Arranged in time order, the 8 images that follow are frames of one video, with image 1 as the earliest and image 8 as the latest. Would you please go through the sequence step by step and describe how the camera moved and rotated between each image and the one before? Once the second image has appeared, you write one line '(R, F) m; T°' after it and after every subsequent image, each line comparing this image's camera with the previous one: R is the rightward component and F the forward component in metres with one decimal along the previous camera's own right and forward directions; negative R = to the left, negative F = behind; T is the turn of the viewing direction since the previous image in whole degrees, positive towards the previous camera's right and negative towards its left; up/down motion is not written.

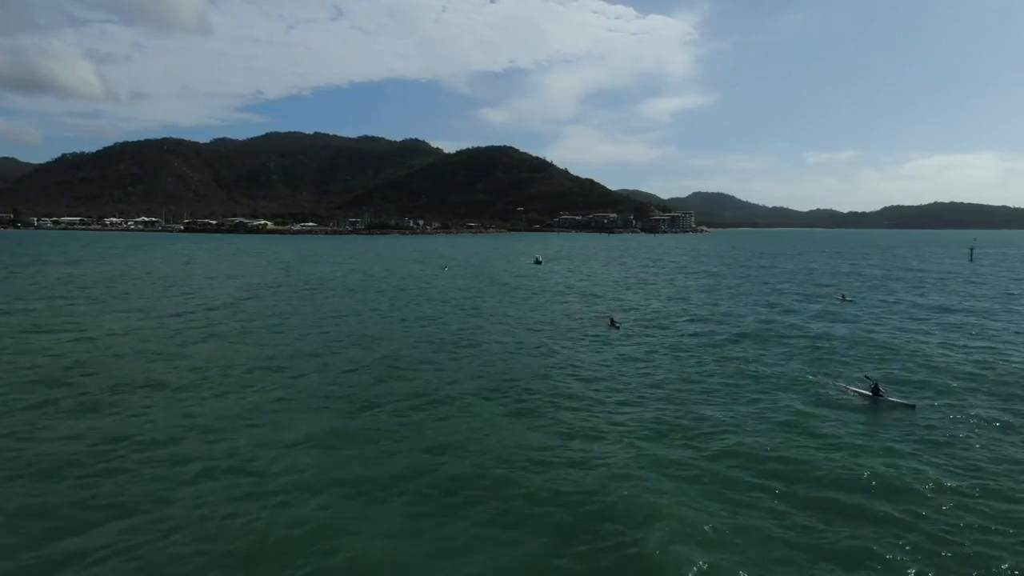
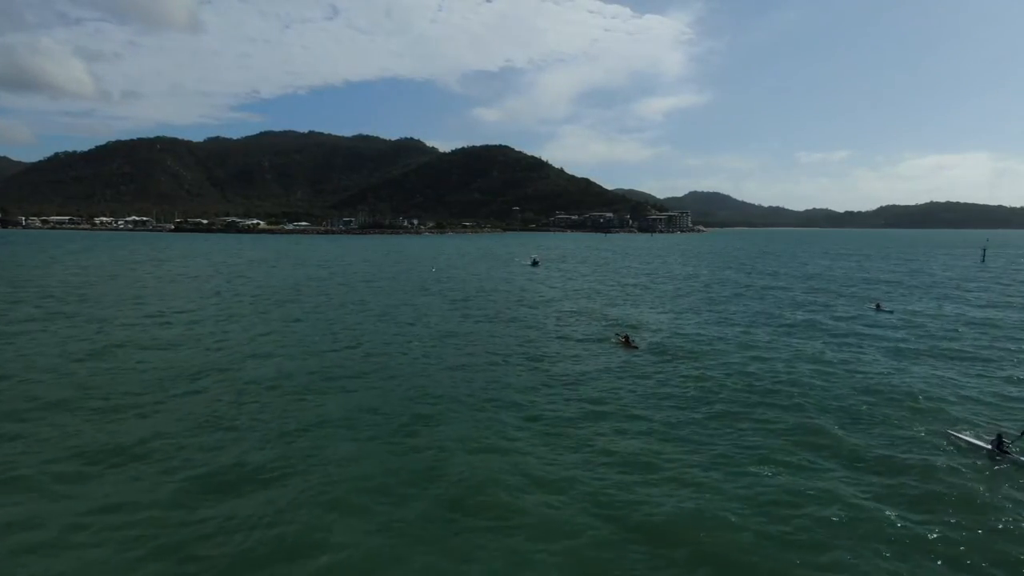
(-0.5, +1.6) m; 0°
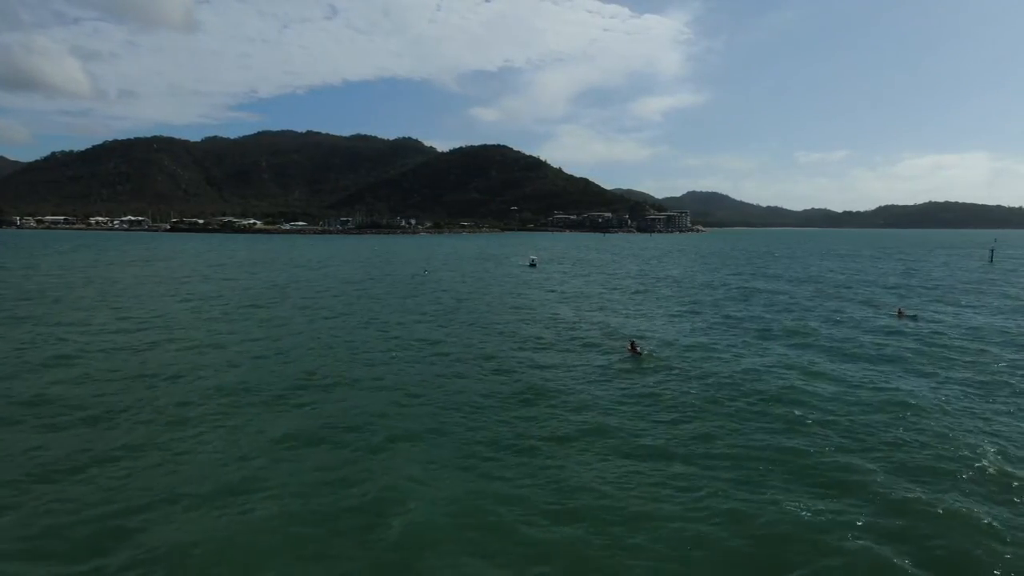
(-3.9, -3.2) m; 0°
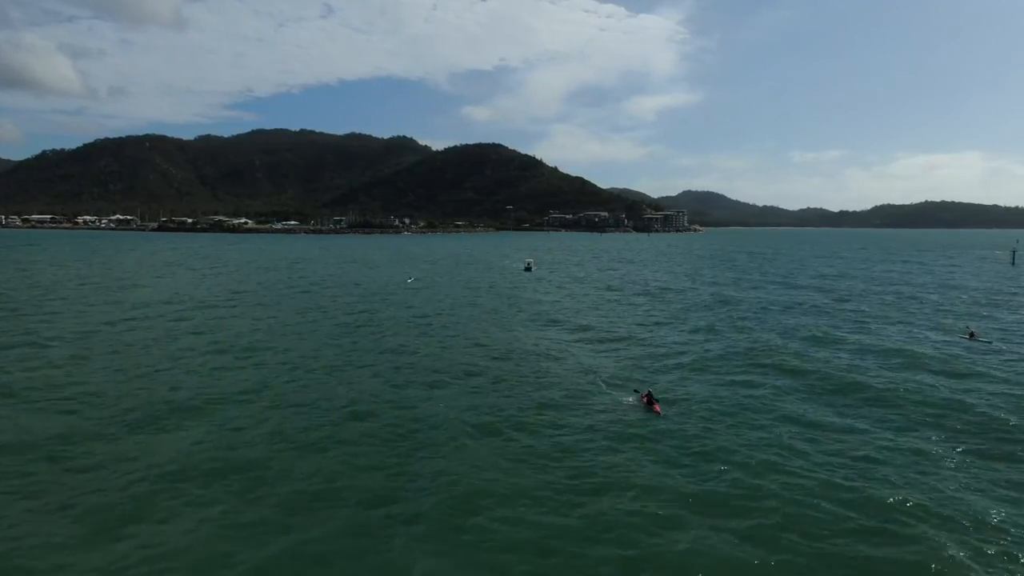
(-0.1, +3.9) m; 0°
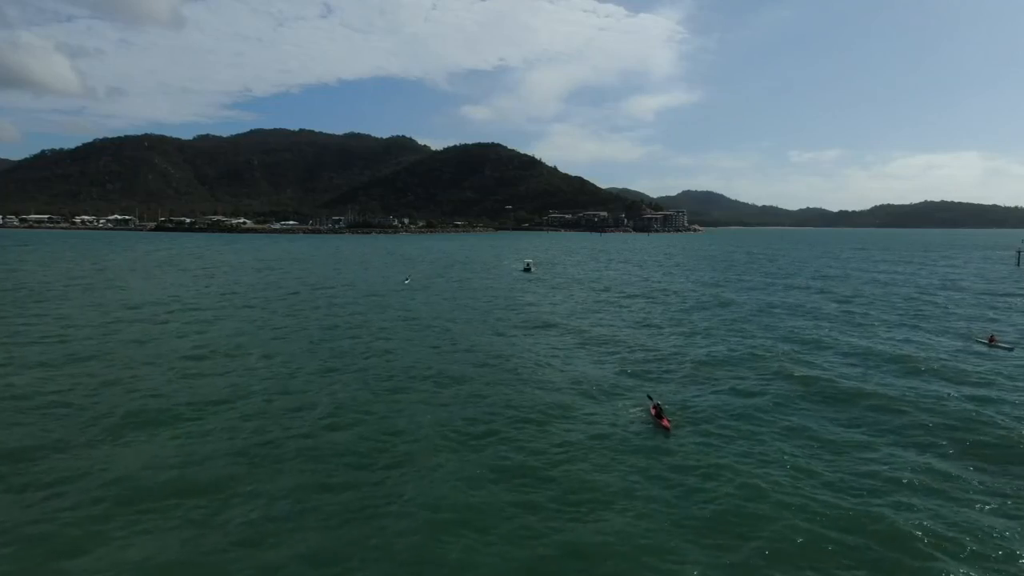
(+1.4, -1.3) m; 0°
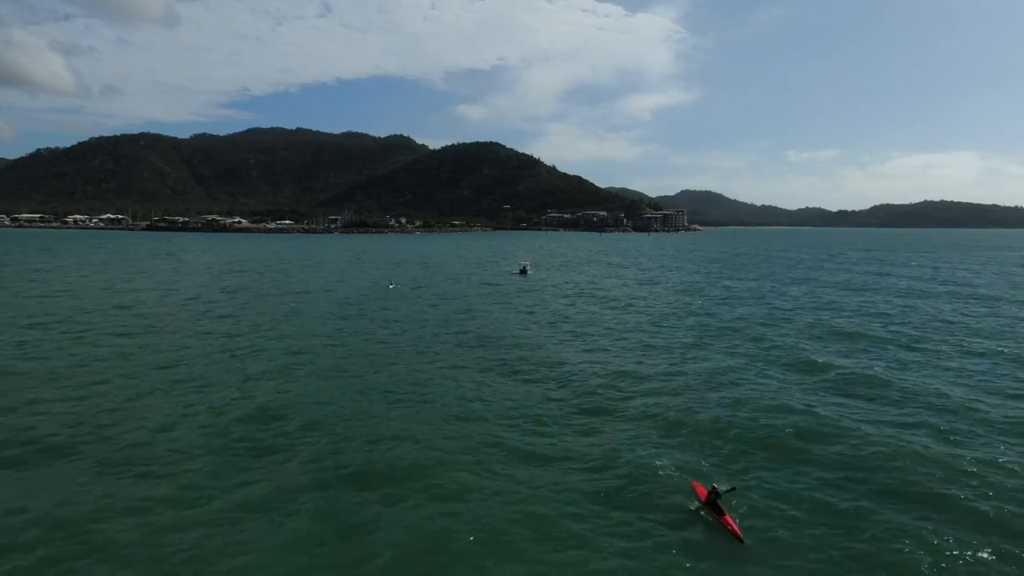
(+1.4, +1.2) m; 0°
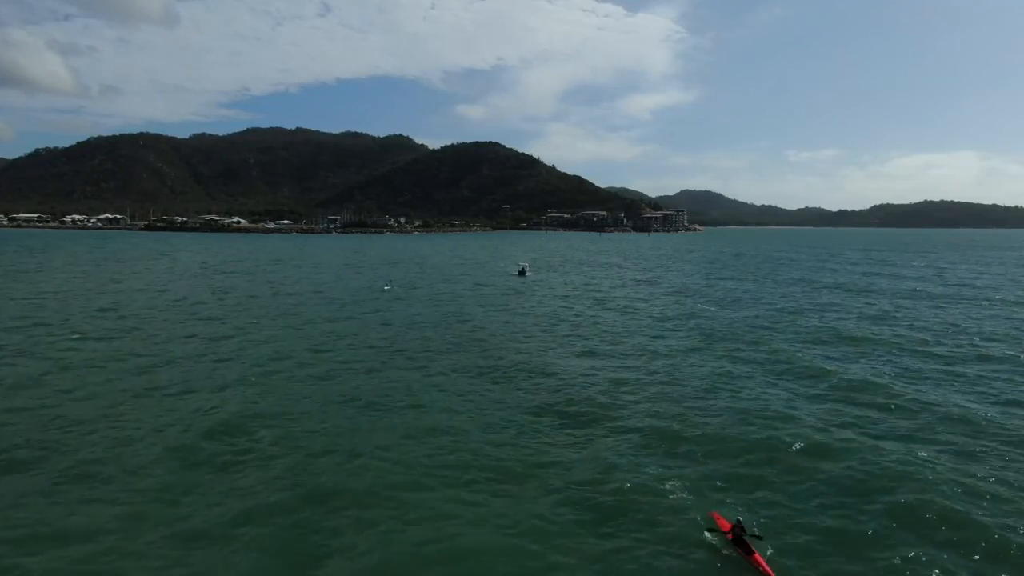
(+1.3, -0.9) m; 0°
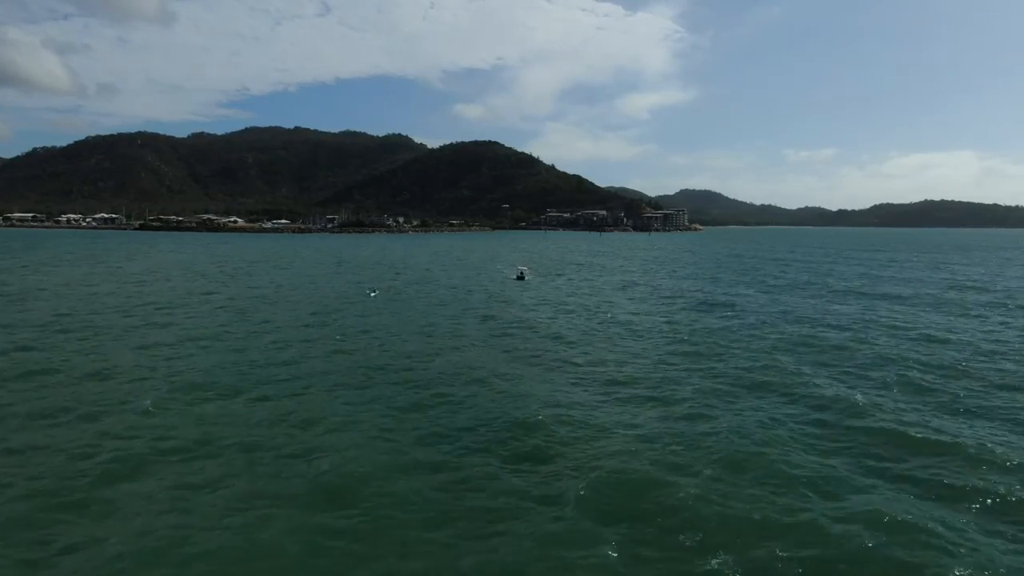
(+0.5, +1.6) m; 0°
